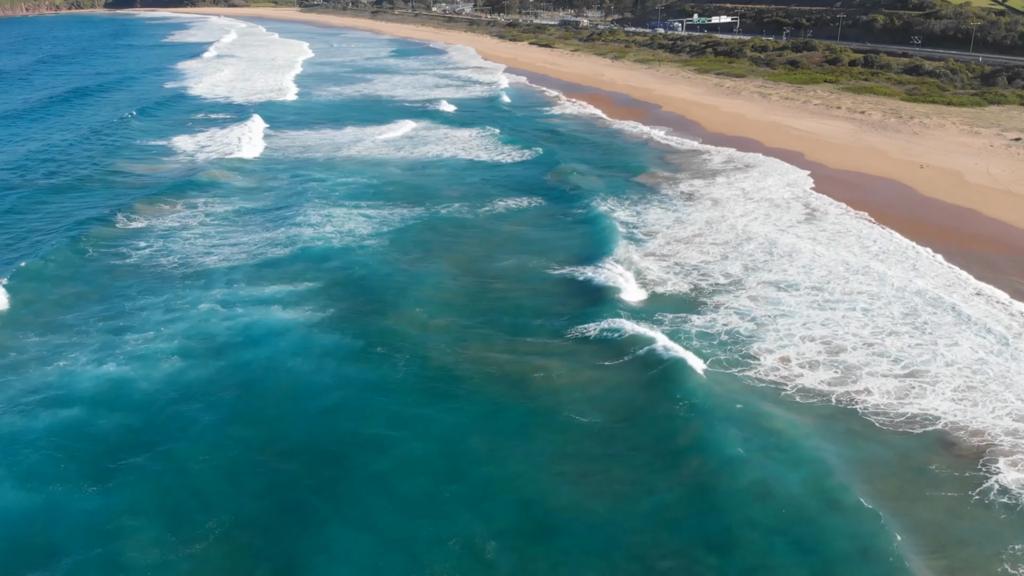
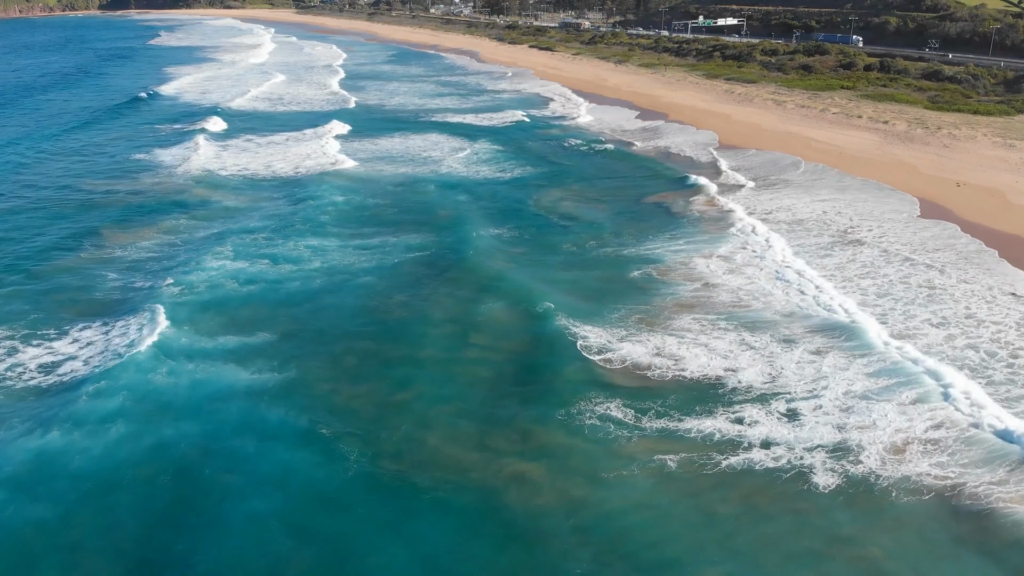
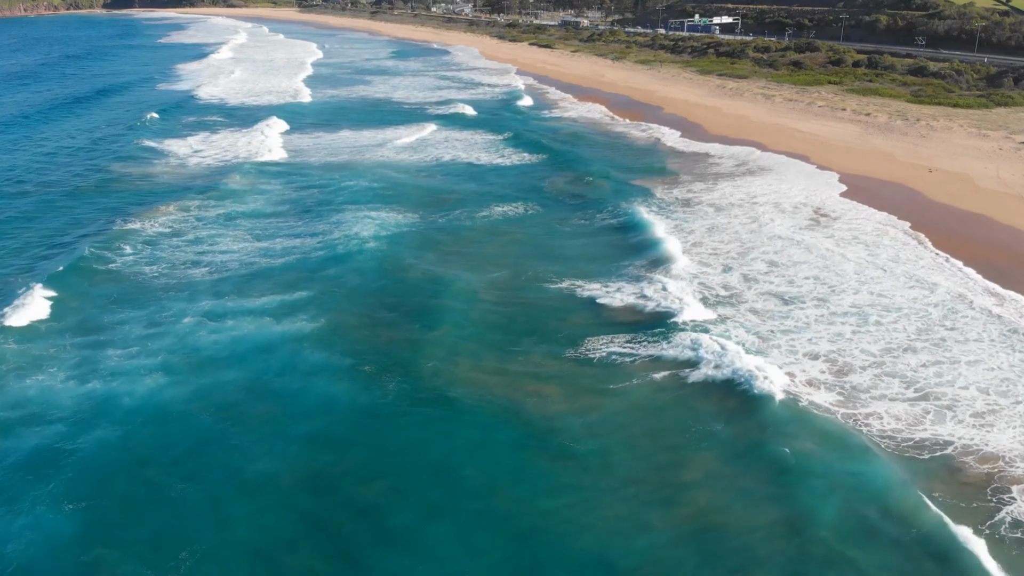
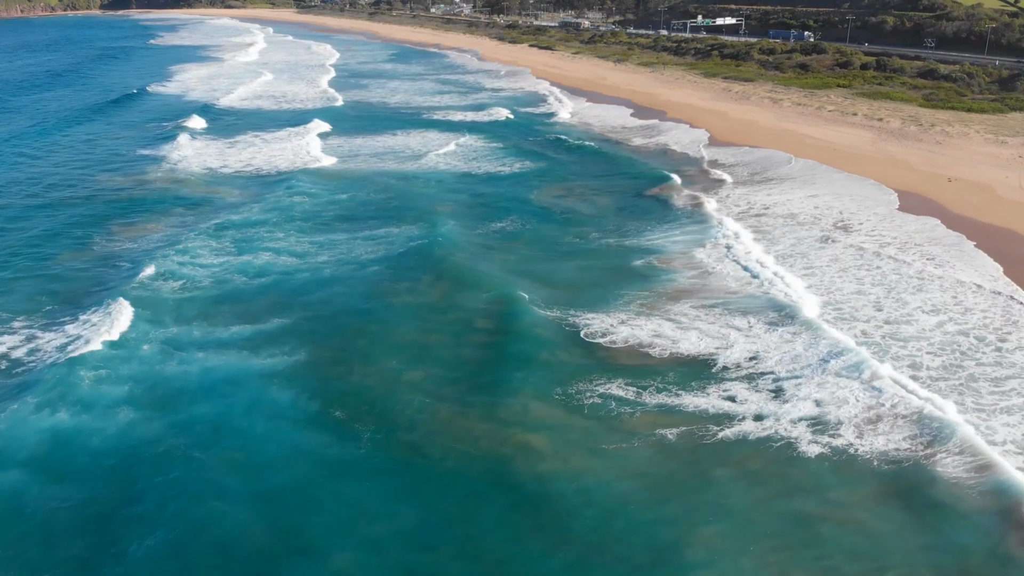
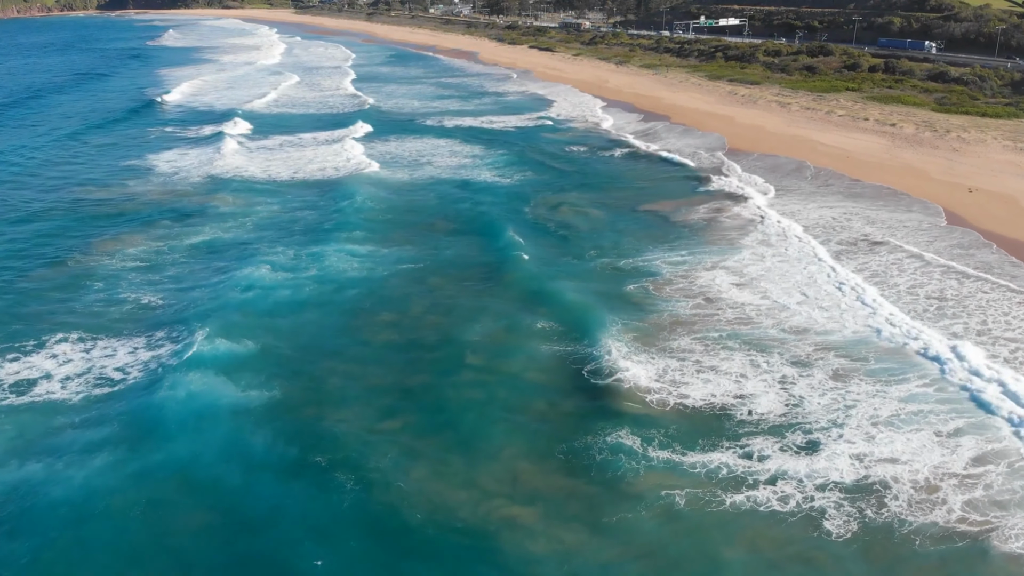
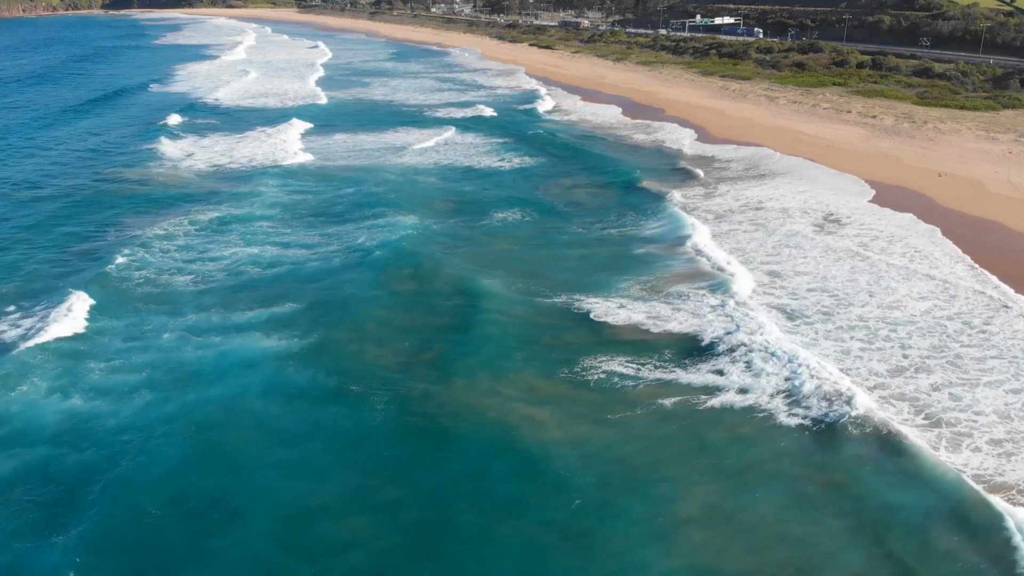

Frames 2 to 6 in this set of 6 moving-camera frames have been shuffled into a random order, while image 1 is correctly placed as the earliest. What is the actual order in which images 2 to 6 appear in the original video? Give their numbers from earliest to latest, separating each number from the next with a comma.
3, 6, 4, 2, 5
